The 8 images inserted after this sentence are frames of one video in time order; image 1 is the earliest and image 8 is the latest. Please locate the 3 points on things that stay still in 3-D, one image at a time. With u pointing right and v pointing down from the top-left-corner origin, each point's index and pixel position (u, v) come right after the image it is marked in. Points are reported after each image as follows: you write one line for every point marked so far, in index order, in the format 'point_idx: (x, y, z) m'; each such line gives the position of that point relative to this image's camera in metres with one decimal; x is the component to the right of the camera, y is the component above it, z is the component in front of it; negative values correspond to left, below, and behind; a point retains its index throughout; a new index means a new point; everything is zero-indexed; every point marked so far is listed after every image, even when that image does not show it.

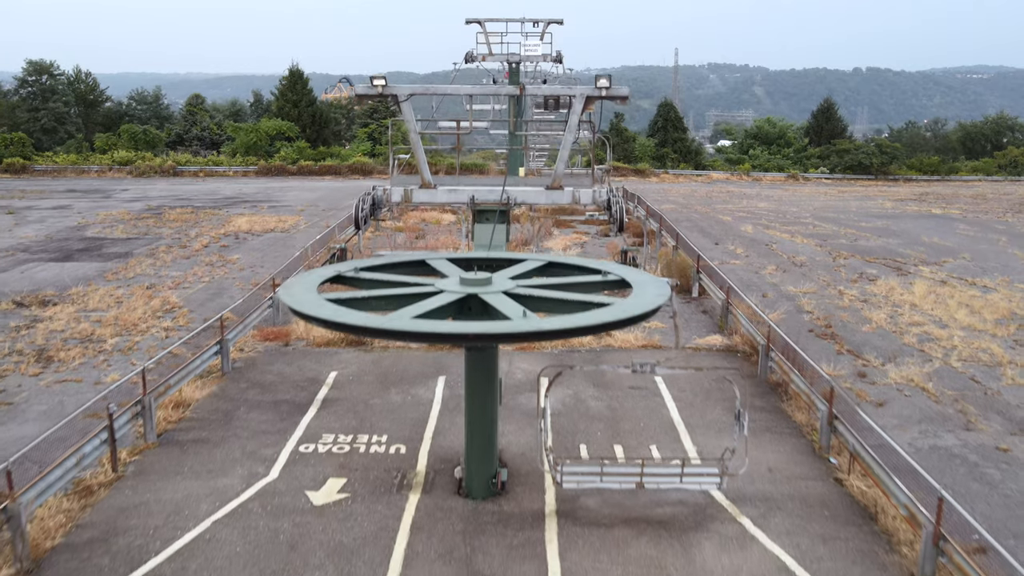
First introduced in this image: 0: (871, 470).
0: (+3.9, -2.0, +10.2) m
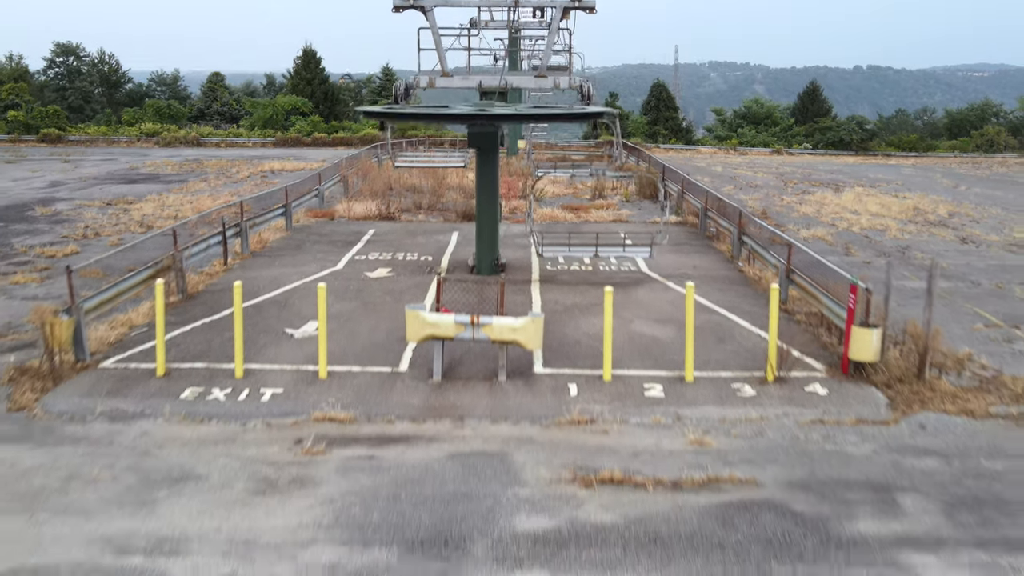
0: (+3.9, +0.5, +14.6) m
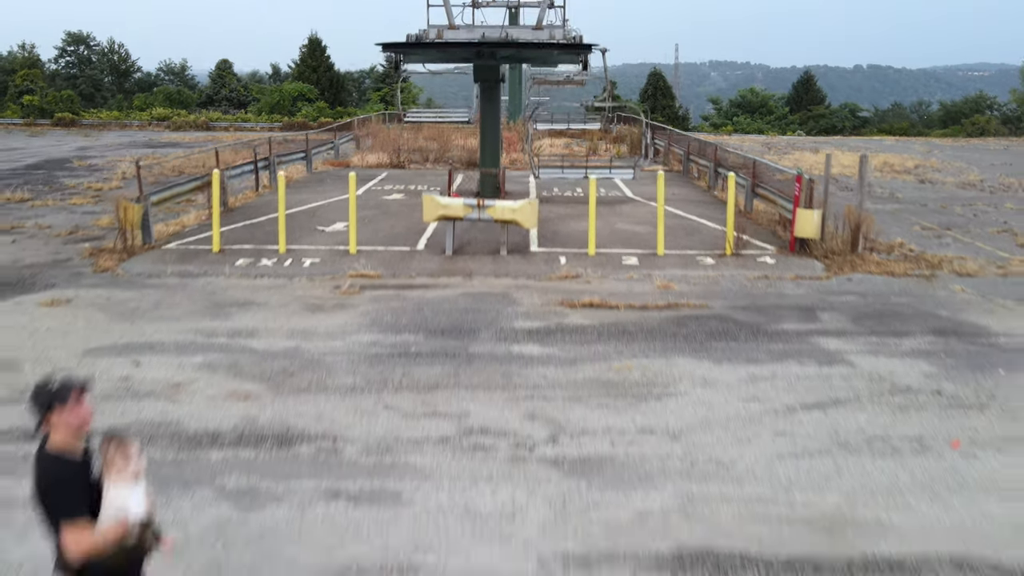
0: (+3.9, +1.9, +16.5) m
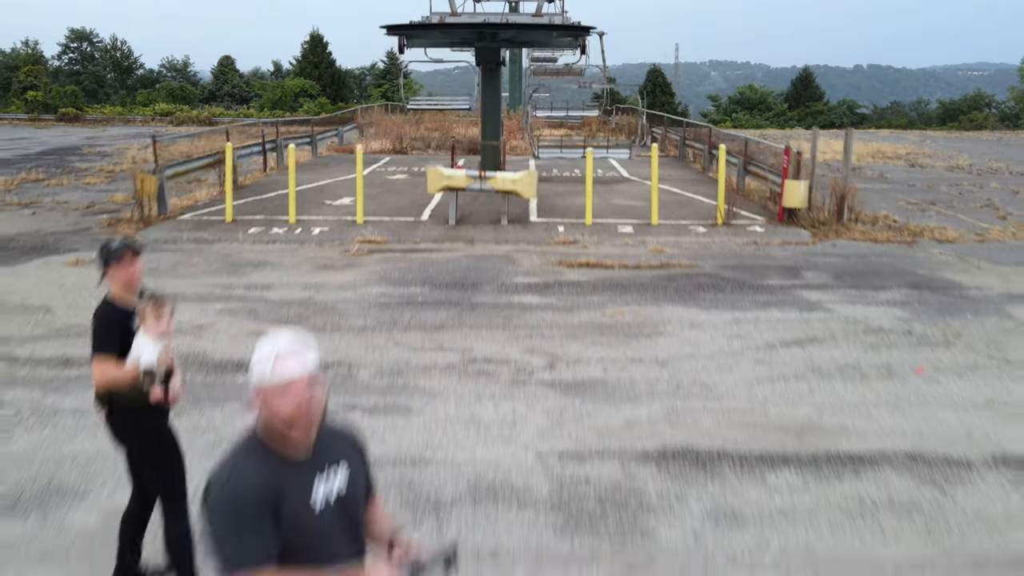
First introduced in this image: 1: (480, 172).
0: (+3.9, +2.3, +17.0) m
1: (-0.4, +1.5, +12.1) m
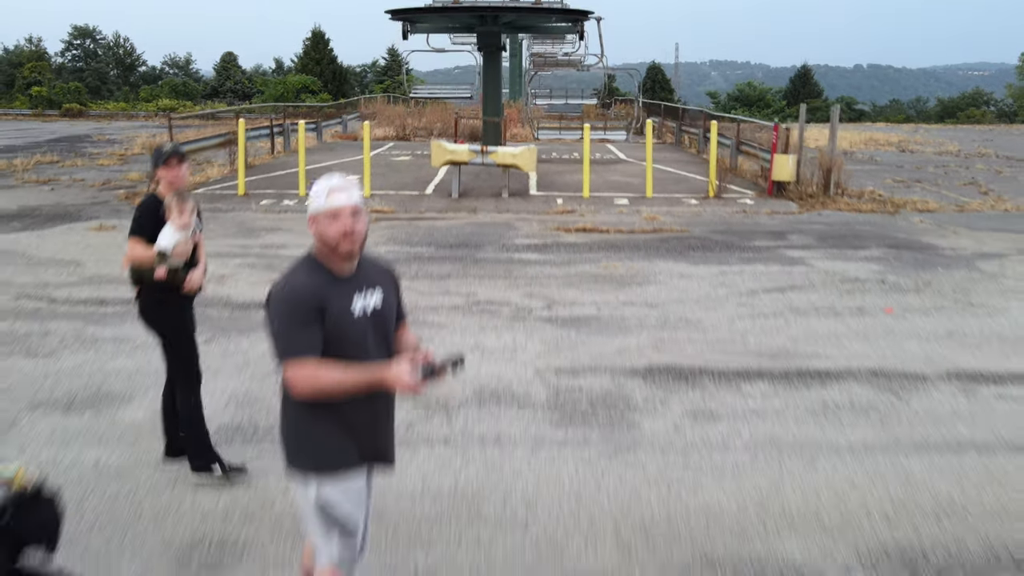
0: (+3.9, +2.7, +17.6) m
1: (-0.4, +1.9, +12.6) m
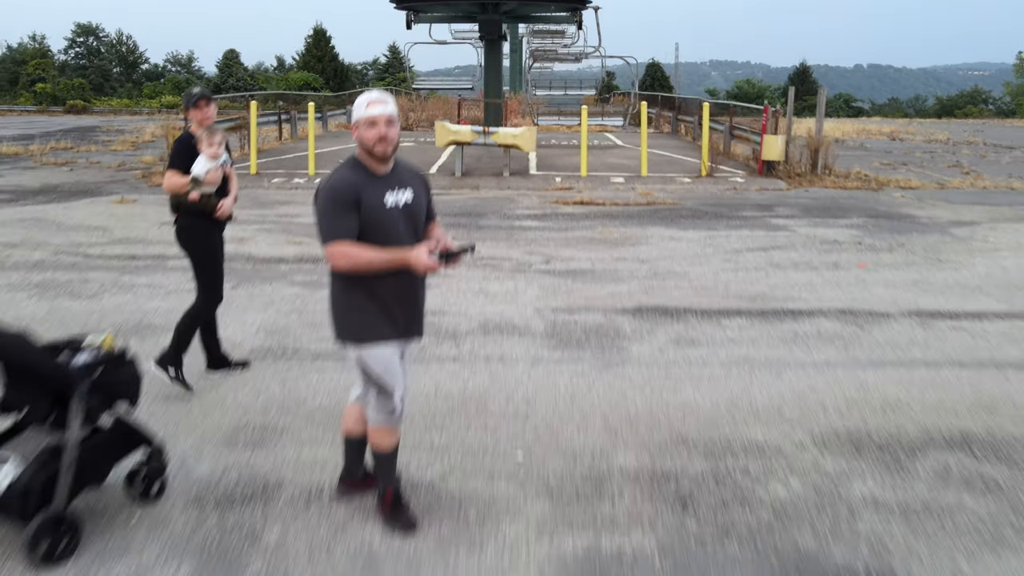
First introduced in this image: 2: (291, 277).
0: (+3.9, +3.1, +18.1) m
1: (-0.4, +2.2, +13.2) m
2: (-1.6, +0.1, +7.0) m
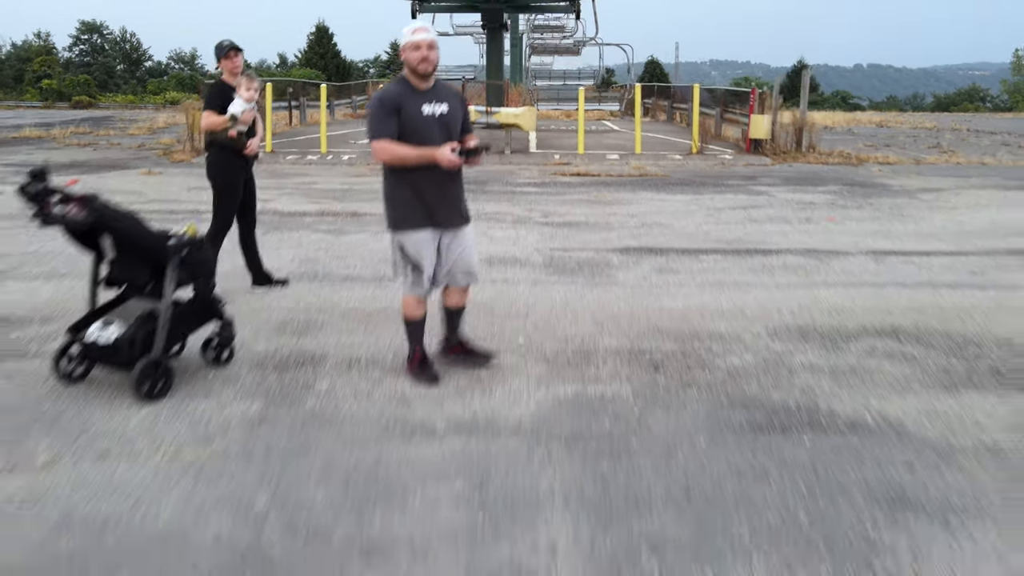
0: (+3.9, +3.5, +18.9) m
1: (-0.4, +2.7, +14.0) m
2: (-1.6, +0.5, +7.8) m
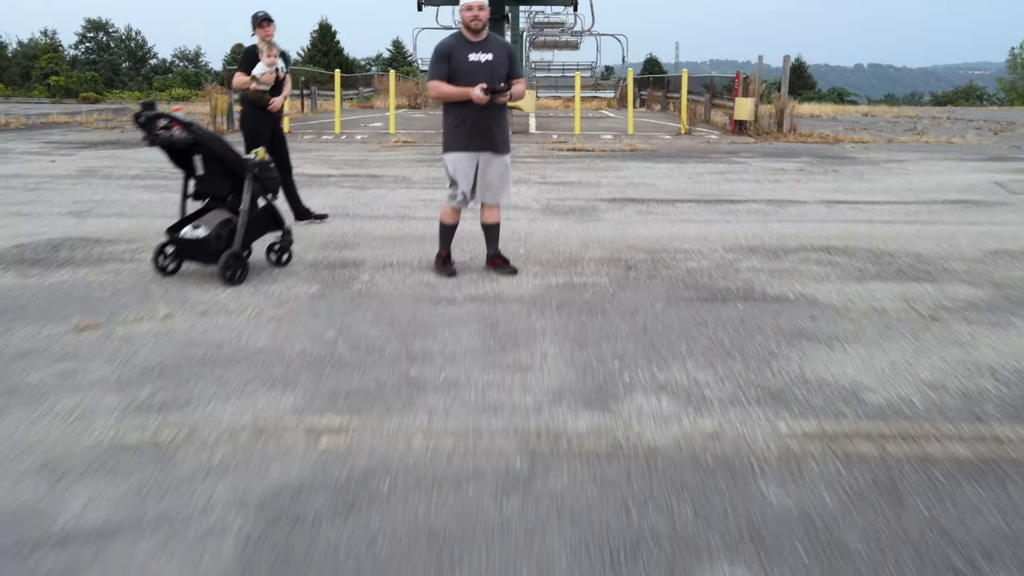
0: (+3.9, +4.0, +20.0) m
1: (-0.4, +3.1, +15.0) m
2: (-1.6, +1.0, +8.9) m
